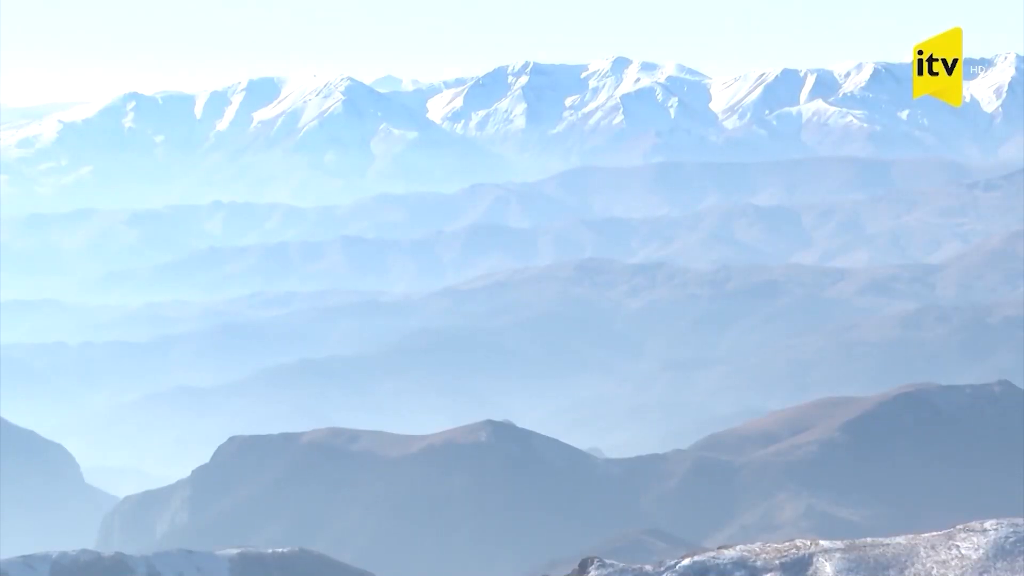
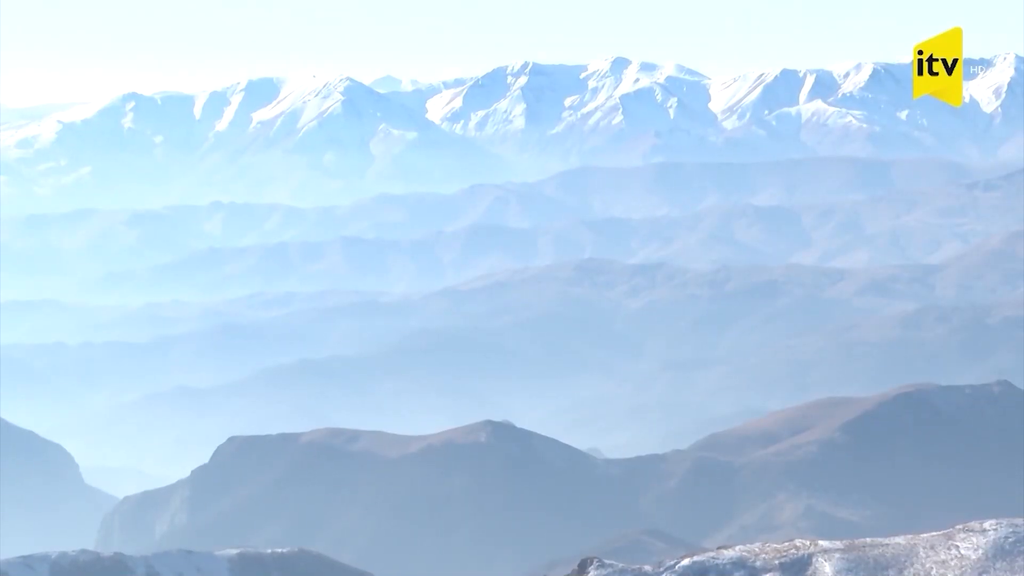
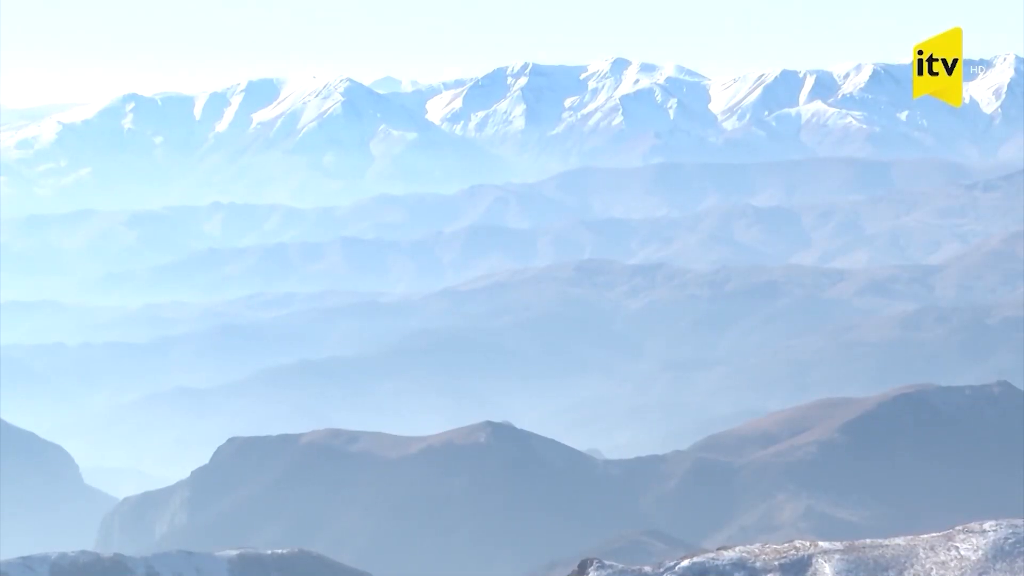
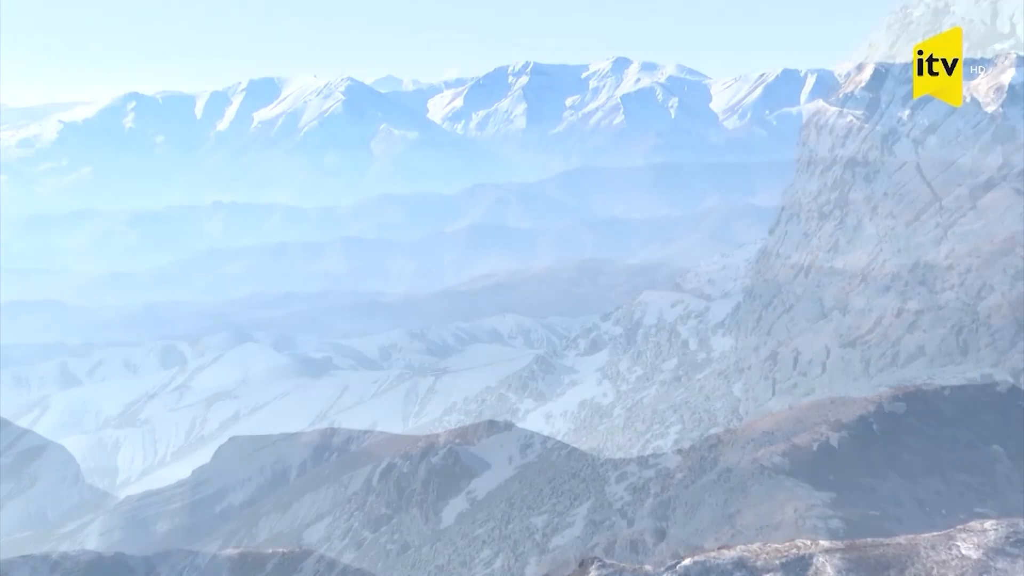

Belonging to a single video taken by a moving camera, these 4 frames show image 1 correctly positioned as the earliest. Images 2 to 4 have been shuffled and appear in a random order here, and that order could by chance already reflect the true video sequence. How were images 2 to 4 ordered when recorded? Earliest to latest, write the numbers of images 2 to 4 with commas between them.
2, 3, 4
